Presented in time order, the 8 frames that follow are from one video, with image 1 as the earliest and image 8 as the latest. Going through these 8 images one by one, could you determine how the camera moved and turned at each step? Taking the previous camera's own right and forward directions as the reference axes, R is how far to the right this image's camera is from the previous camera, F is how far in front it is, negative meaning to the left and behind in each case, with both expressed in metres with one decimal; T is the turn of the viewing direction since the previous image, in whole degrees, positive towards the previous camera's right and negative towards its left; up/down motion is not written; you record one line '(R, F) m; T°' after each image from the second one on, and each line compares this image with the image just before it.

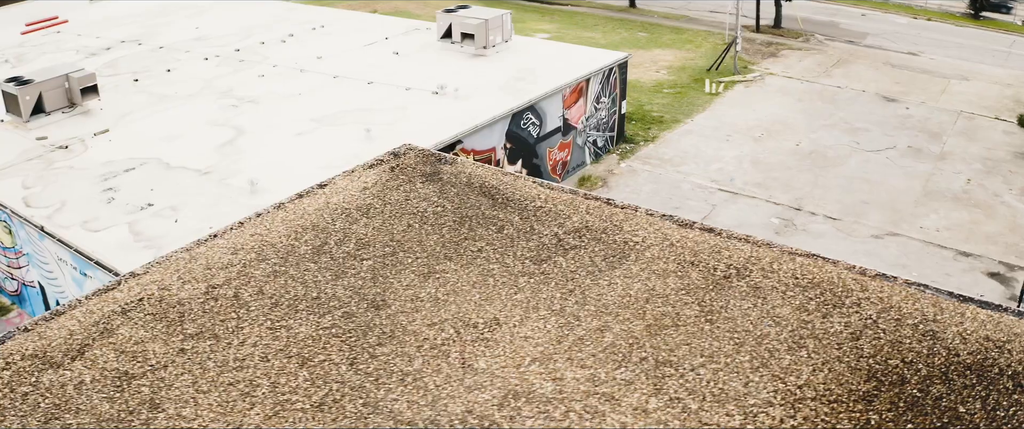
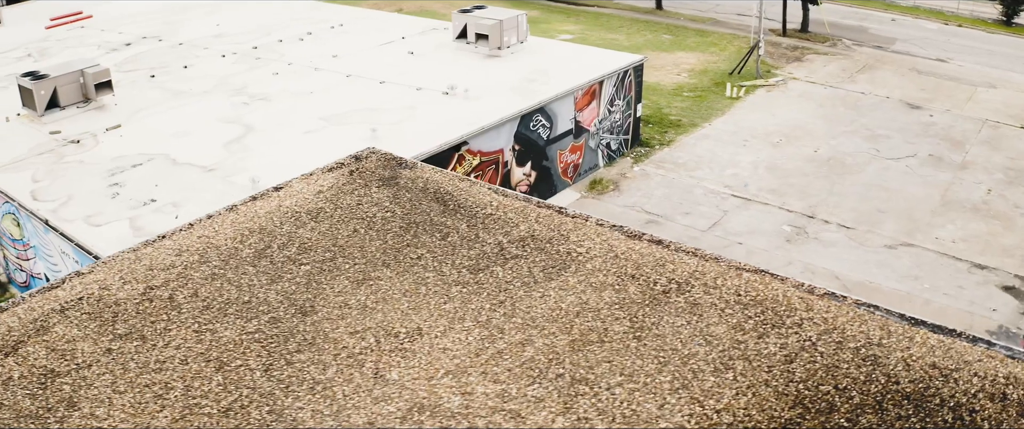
(+0.5, +0.1) m; -2°
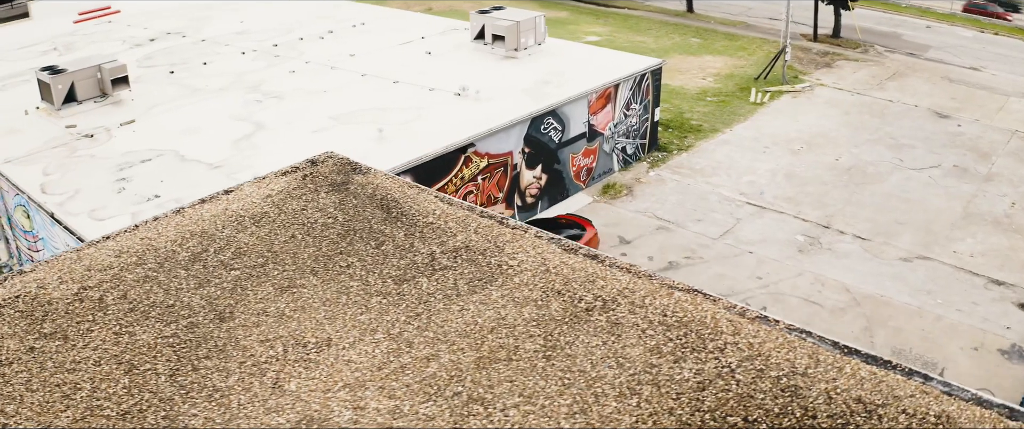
(+0.6, +0.2) m; -2°
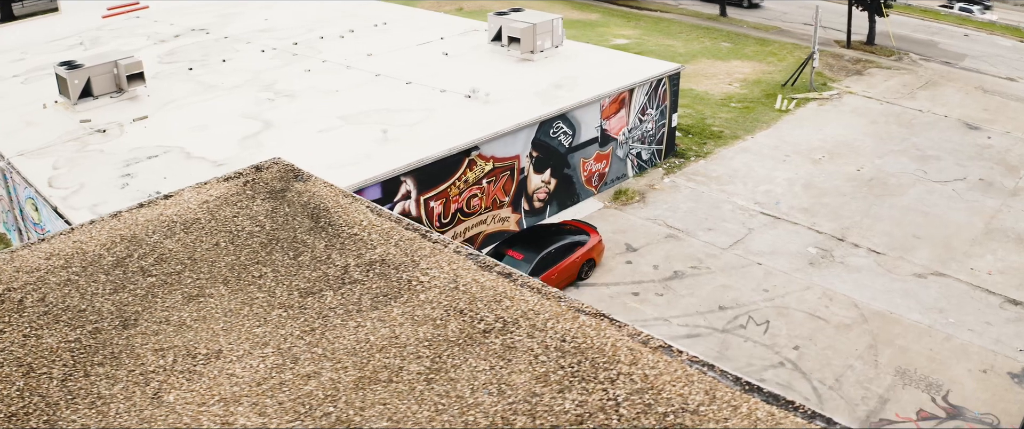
(+0.7, +0.2) m; -3°
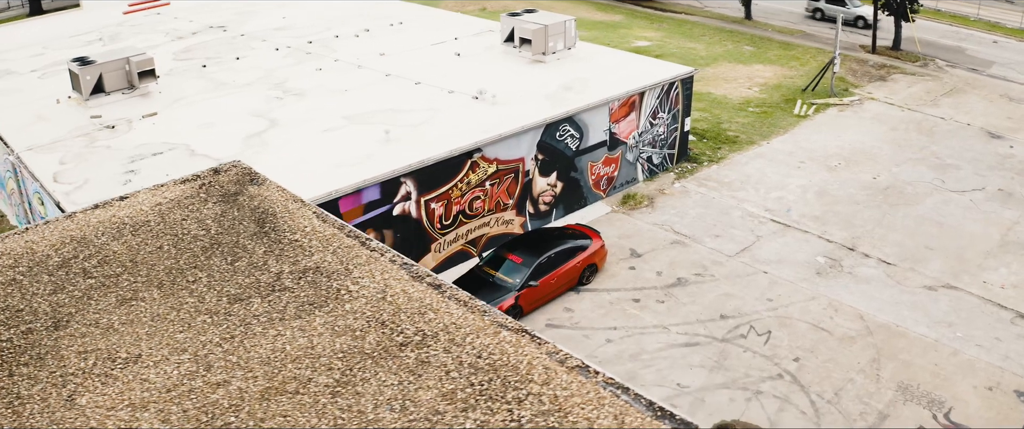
(+0.5, +0.1) m; -2°
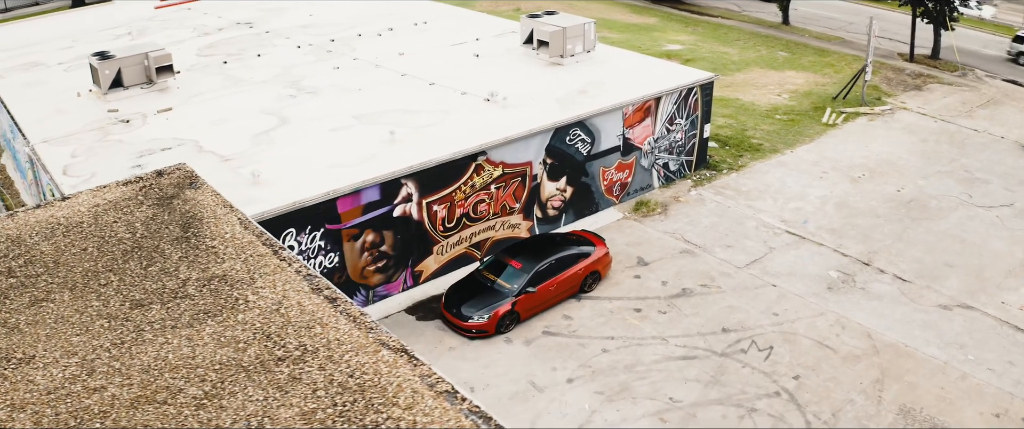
(+0.7, +0.2) m; -3°
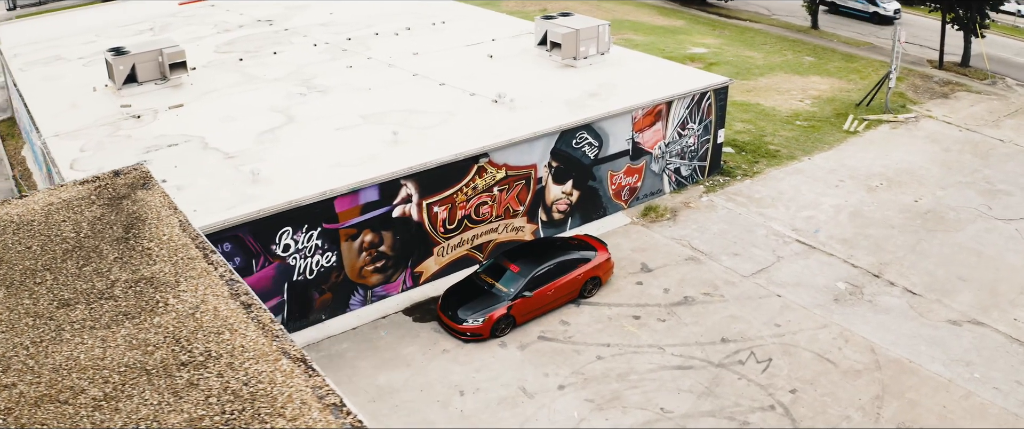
(+0.6, +0.1) m; -2°
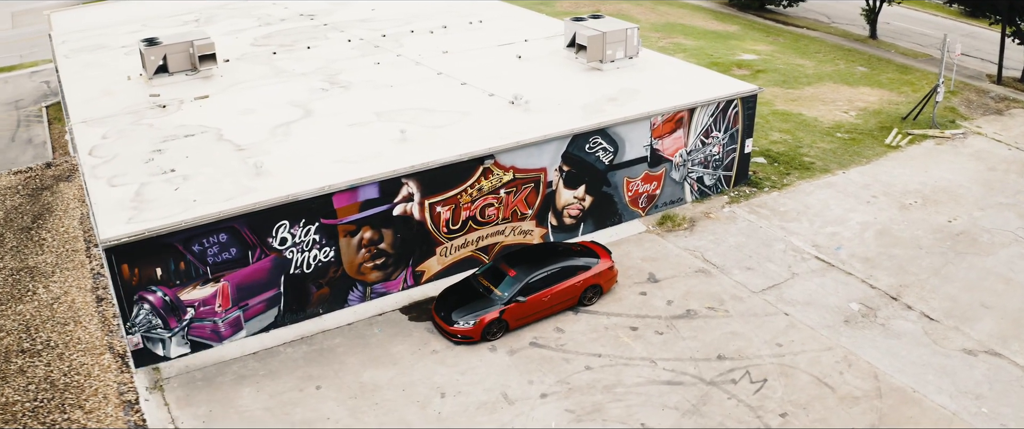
(+1.1, +0.1) m; -4°
